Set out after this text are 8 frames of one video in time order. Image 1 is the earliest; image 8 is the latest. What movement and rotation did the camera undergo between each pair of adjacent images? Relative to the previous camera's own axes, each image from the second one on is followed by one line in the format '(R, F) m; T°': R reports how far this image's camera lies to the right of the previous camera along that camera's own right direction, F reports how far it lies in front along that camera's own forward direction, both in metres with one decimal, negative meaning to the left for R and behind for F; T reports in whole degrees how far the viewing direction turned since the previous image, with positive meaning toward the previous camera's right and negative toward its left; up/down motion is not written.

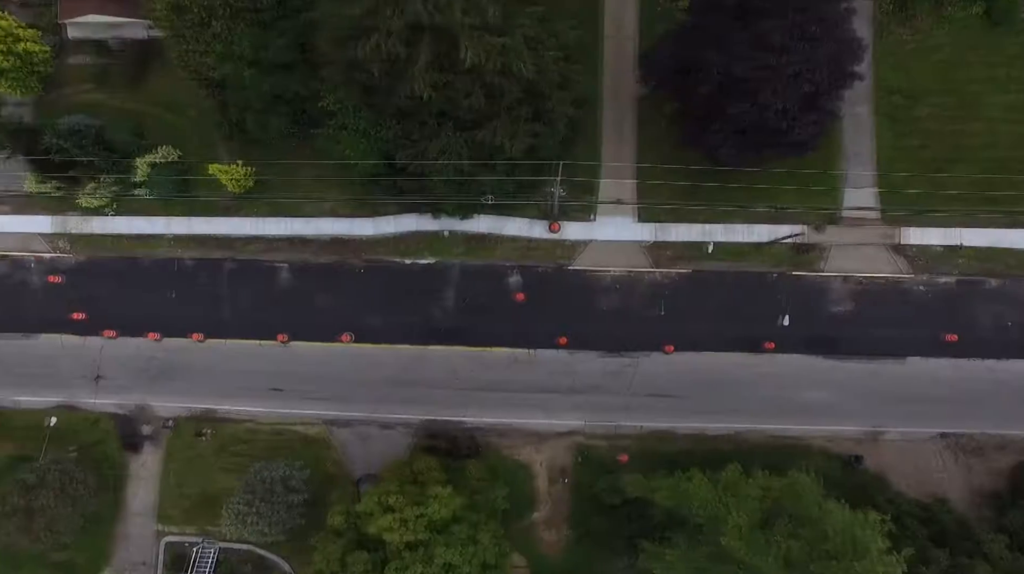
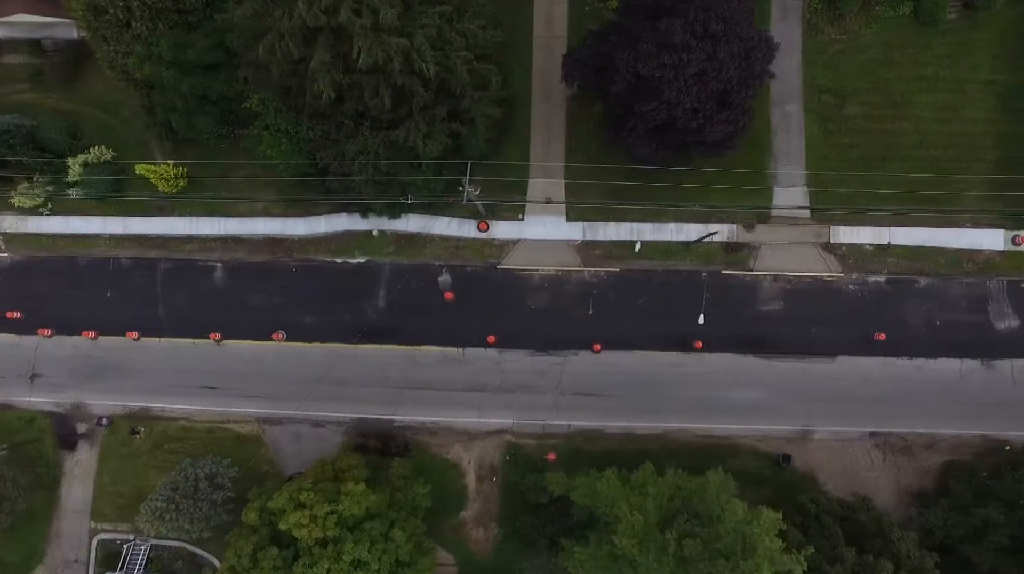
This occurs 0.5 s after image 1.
(-10.5, +3.5) m; +19°
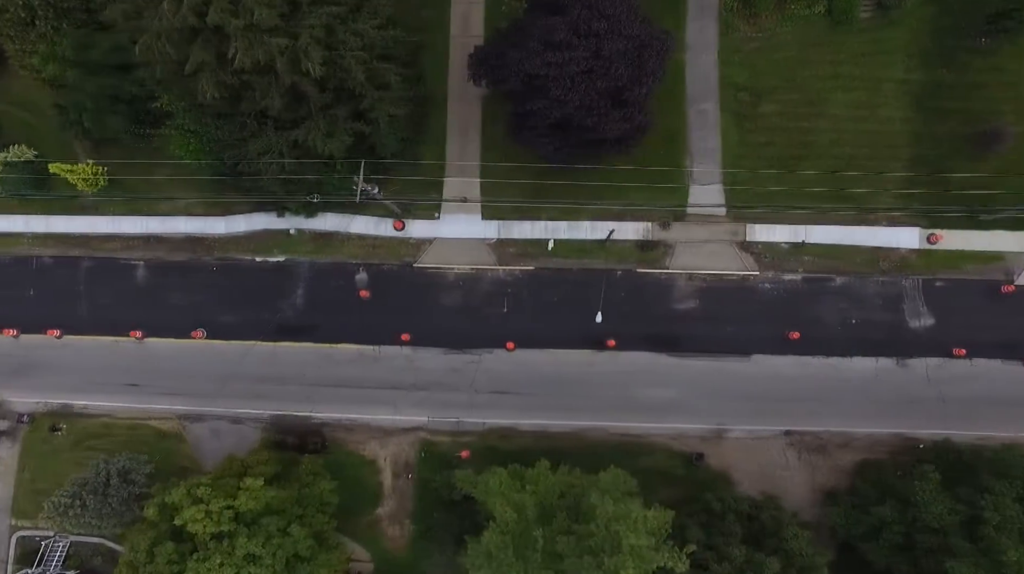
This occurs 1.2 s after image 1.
(+3.6, -0.2) m; -1°
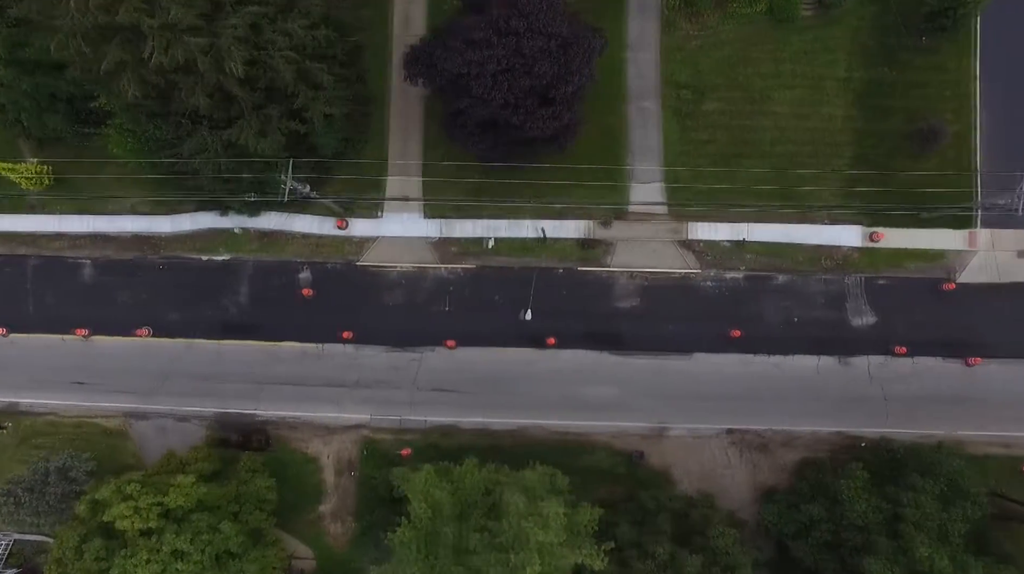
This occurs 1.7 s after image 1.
(+2.6, -0.1) m; -1°
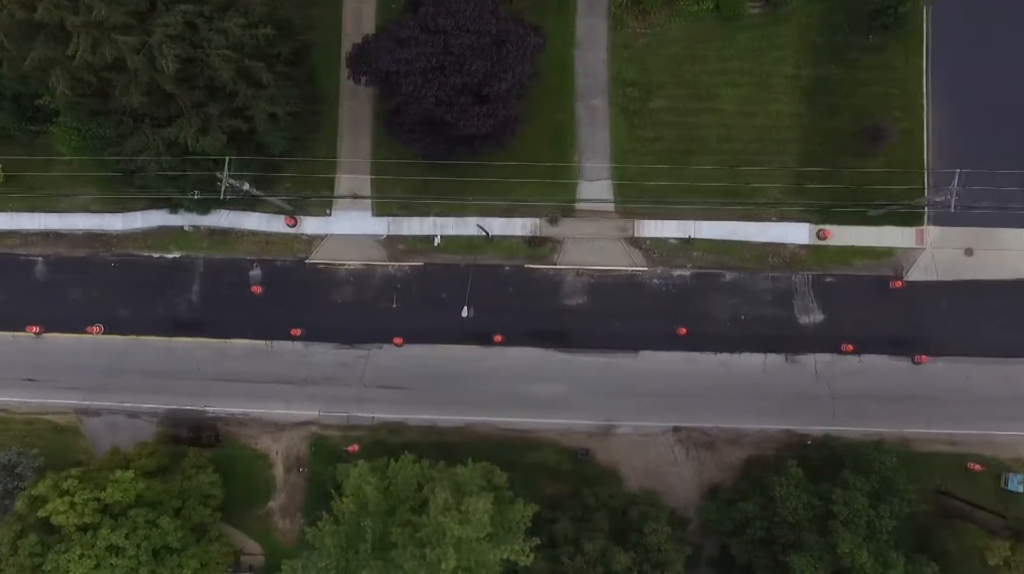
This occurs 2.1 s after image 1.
(+2.3, -0.1) m; 0°
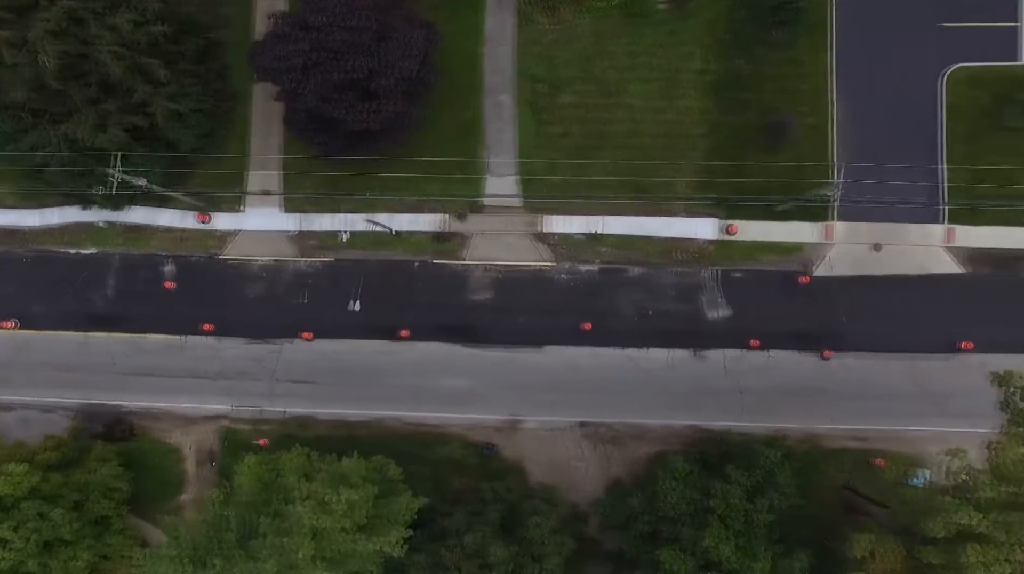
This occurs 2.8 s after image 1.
(+3.9, -0.1) m; -1°
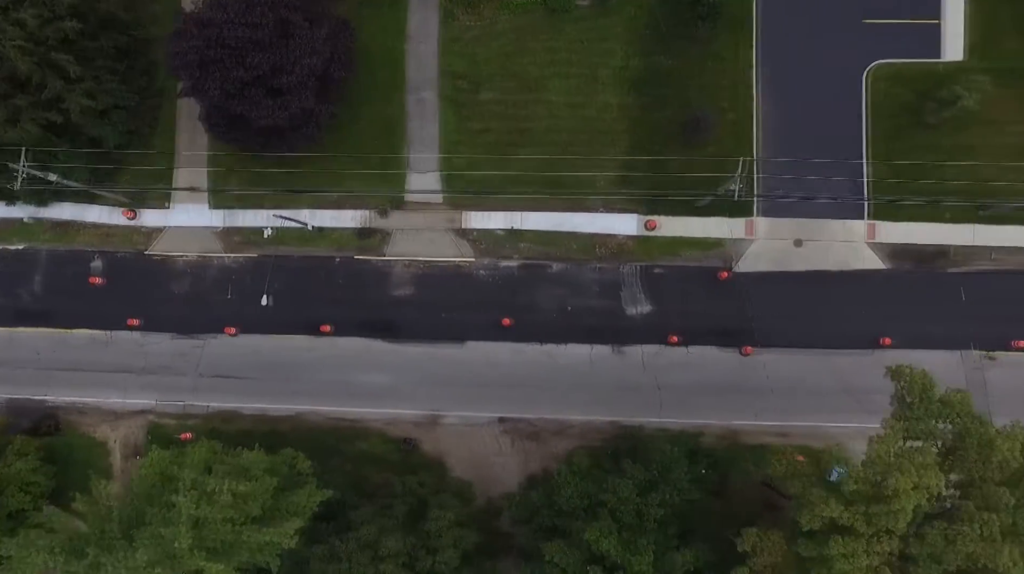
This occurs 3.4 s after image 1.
(+3.4, -0.1) m; -1°
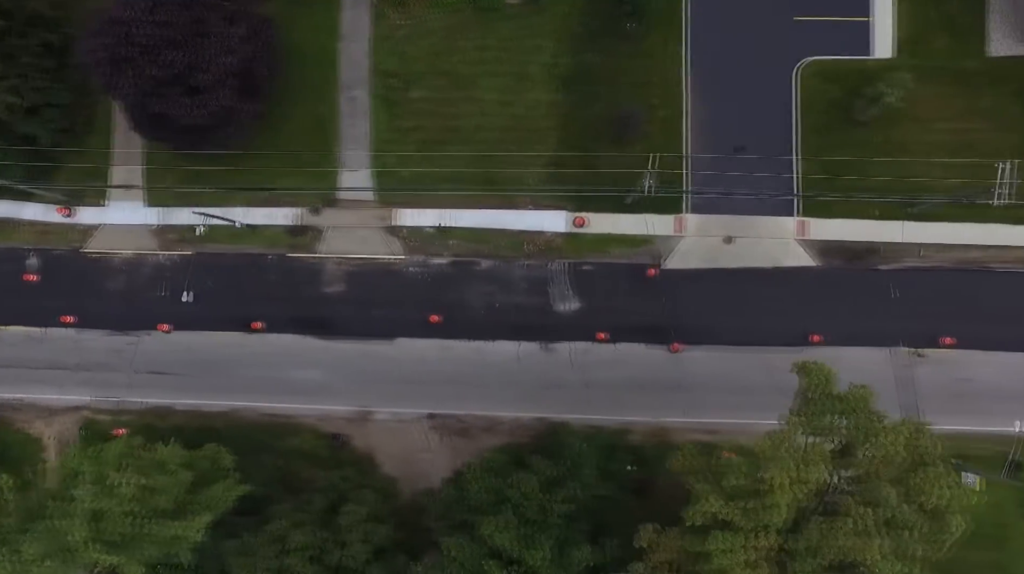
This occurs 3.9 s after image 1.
(+2.8, -0.1) m; 0°
